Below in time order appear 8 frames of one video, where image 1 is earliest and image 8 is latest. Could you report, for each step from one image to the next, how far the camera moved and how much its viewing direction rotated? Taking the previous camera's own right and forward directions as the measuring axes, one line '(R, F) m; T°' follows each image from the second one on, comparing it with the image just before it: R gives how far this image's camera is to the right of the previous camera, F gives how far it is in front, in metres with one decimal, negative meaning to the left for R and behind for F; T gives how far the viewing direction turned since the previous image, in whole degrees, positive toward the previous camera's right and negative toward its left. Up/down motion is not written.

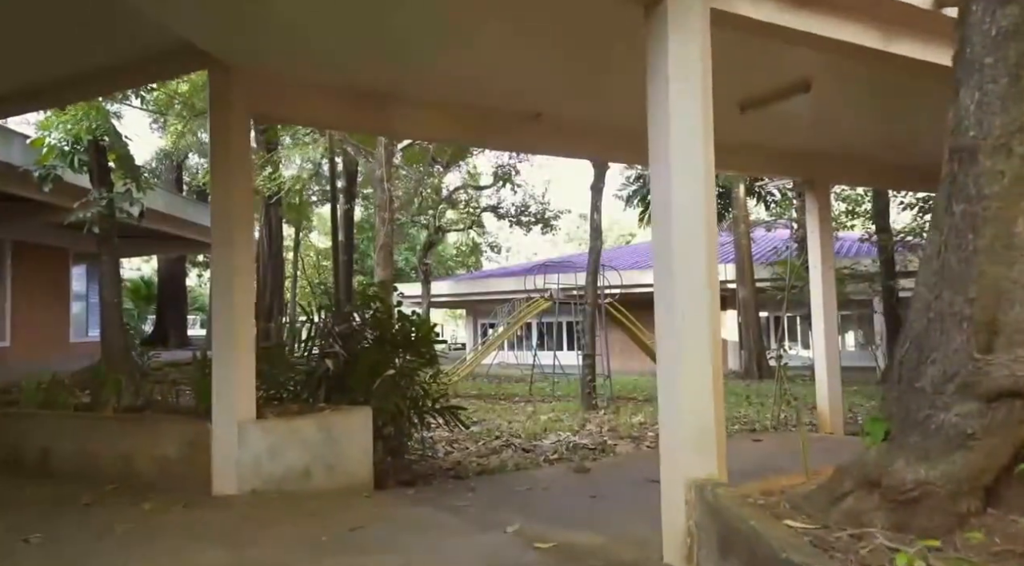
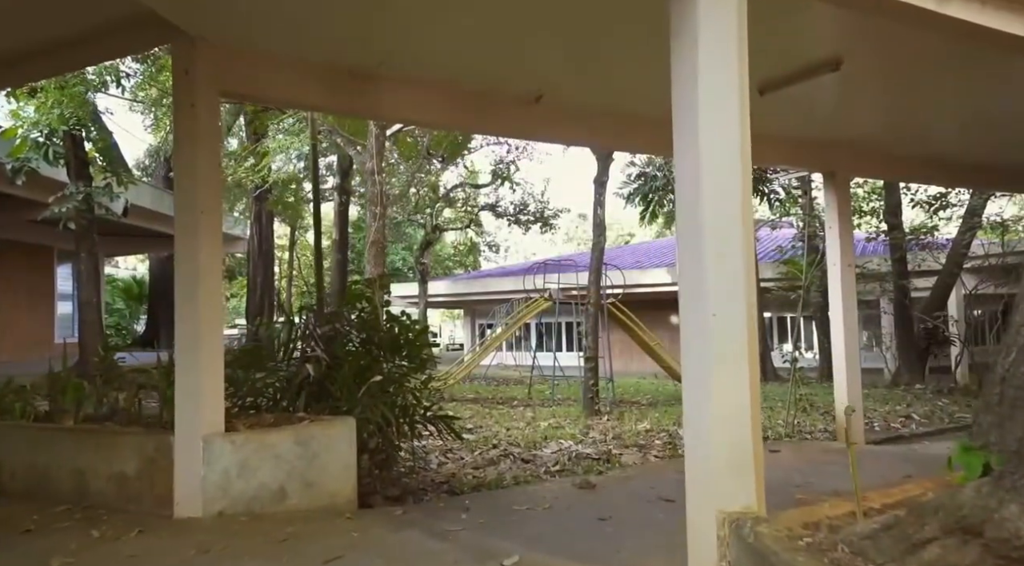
(0.0, +0.4) m; 0°
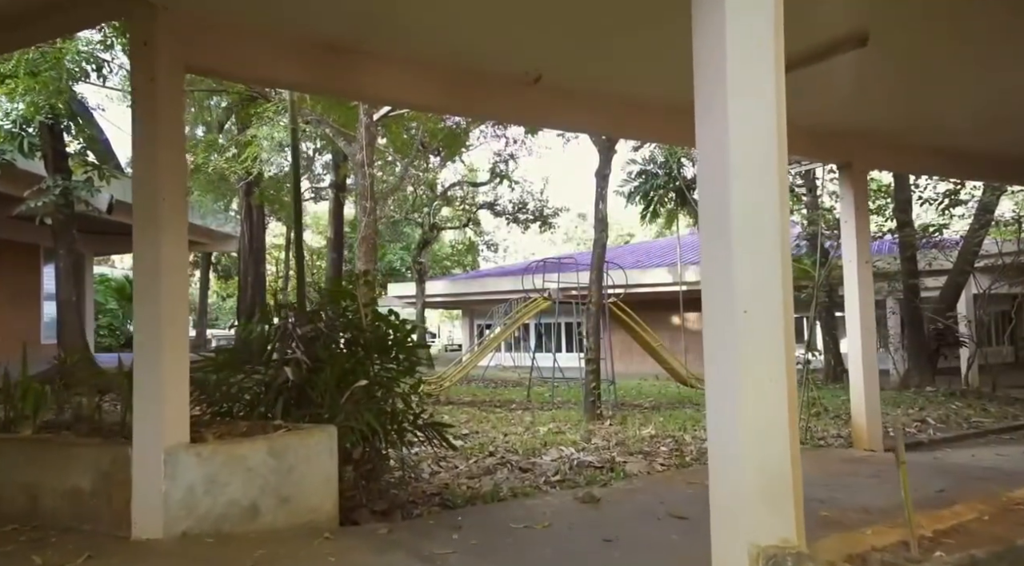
(0.0, +0.3) m; 0°
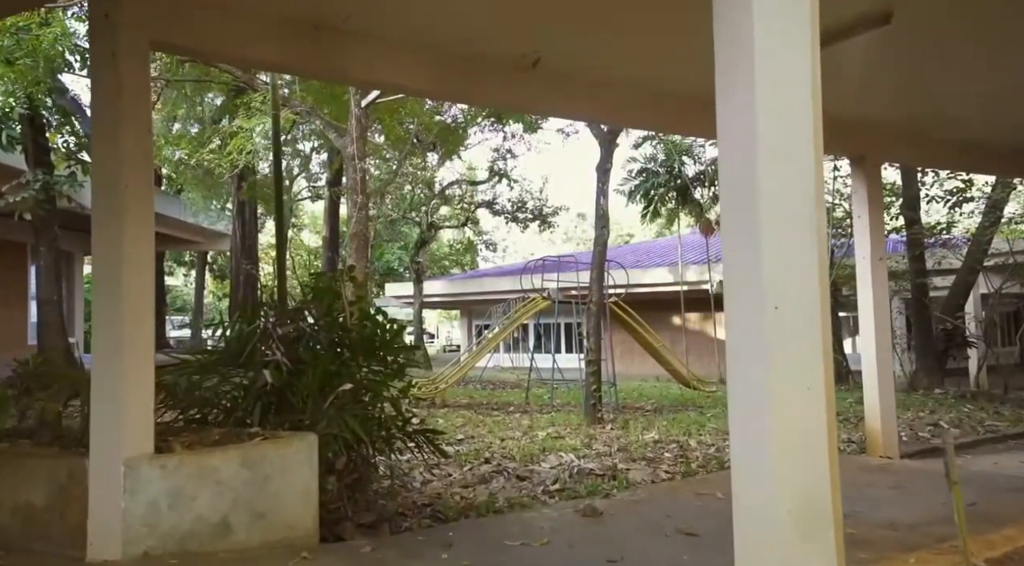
(0.0, +0.3) m; 0°
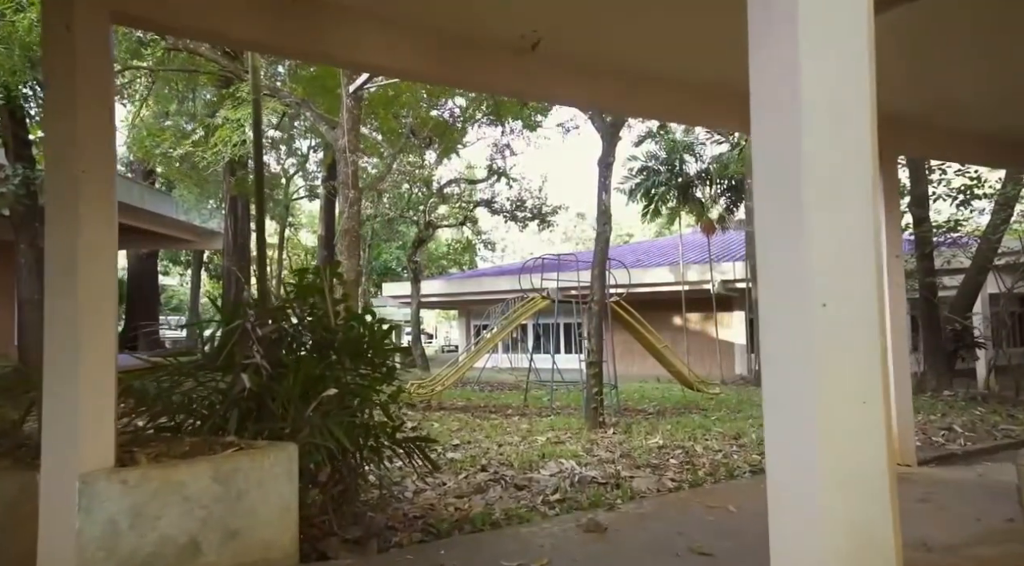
(0.0, +0.3) m; 0°
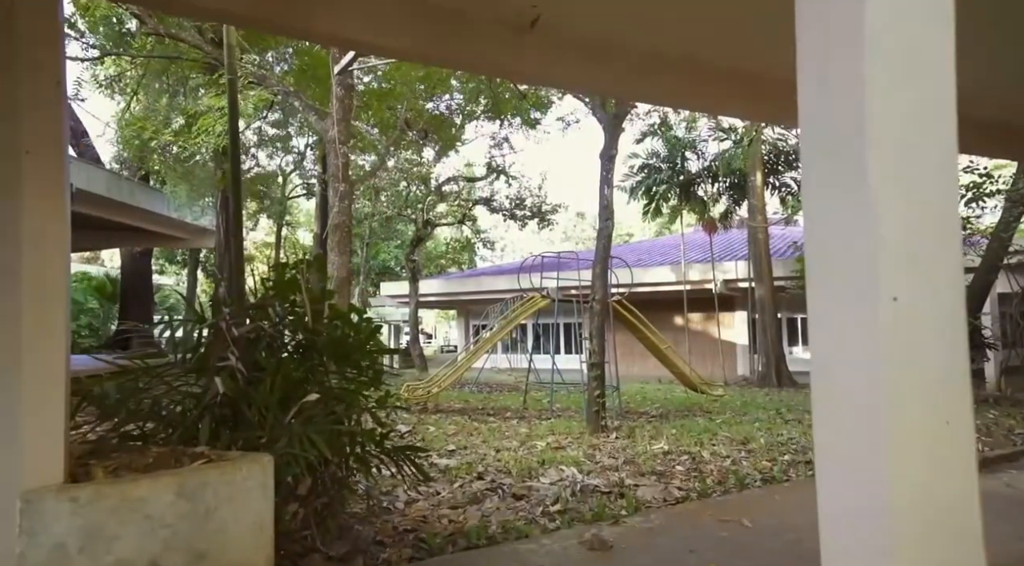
(0.0, +0.3) m; 0°
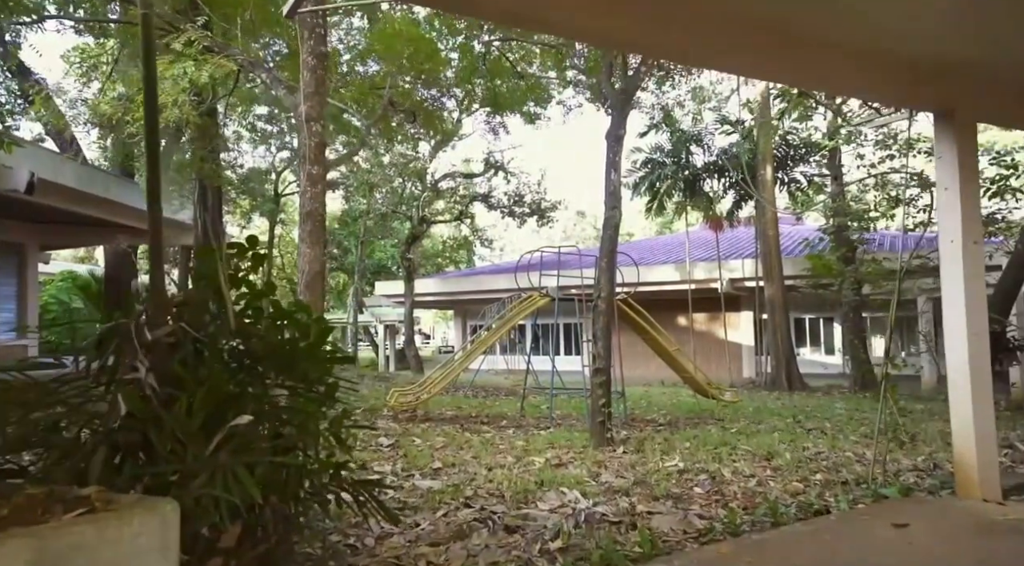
(0.0, +0.7) m; 0°
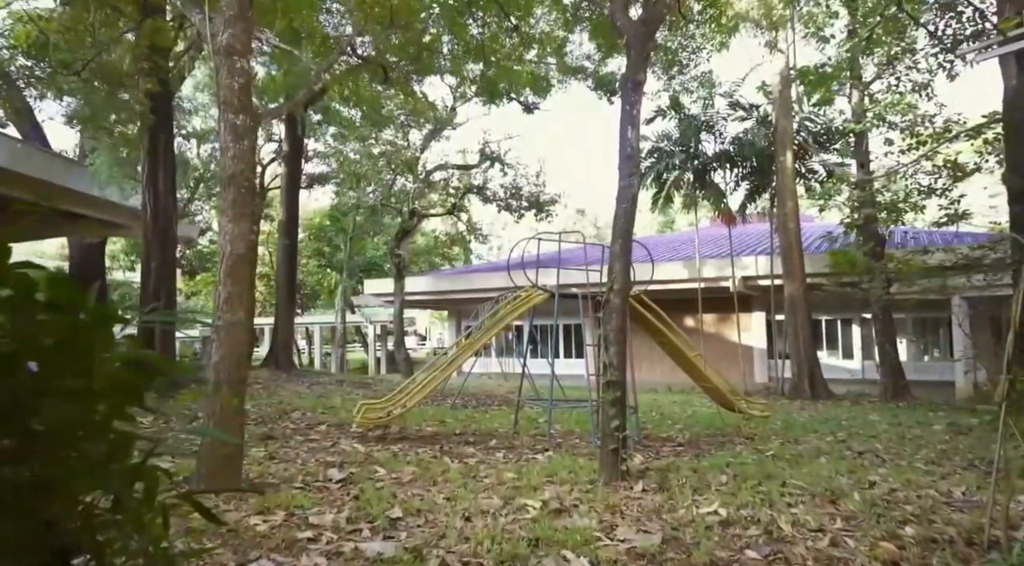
(+0.1, +1.3) m; 0°
